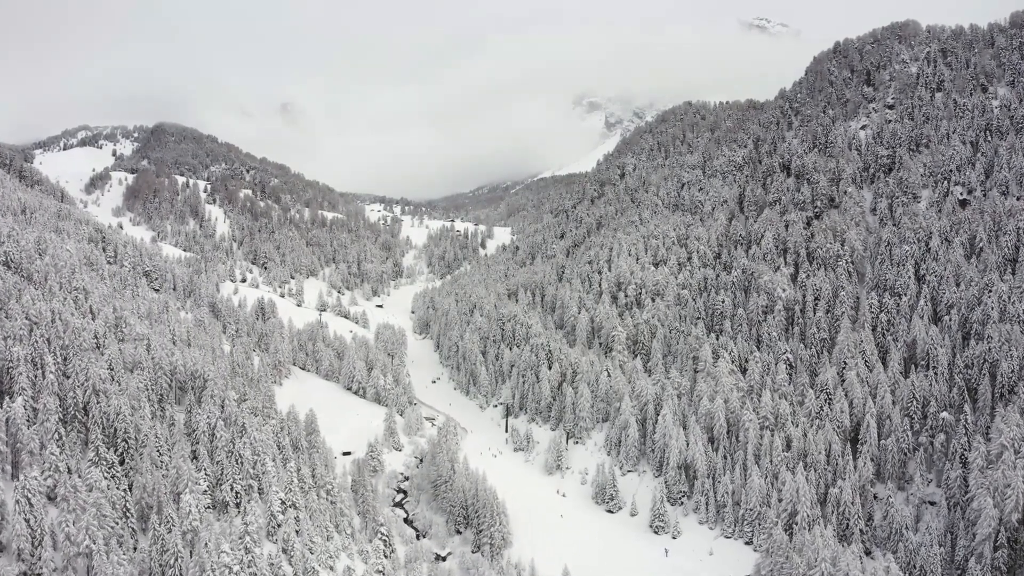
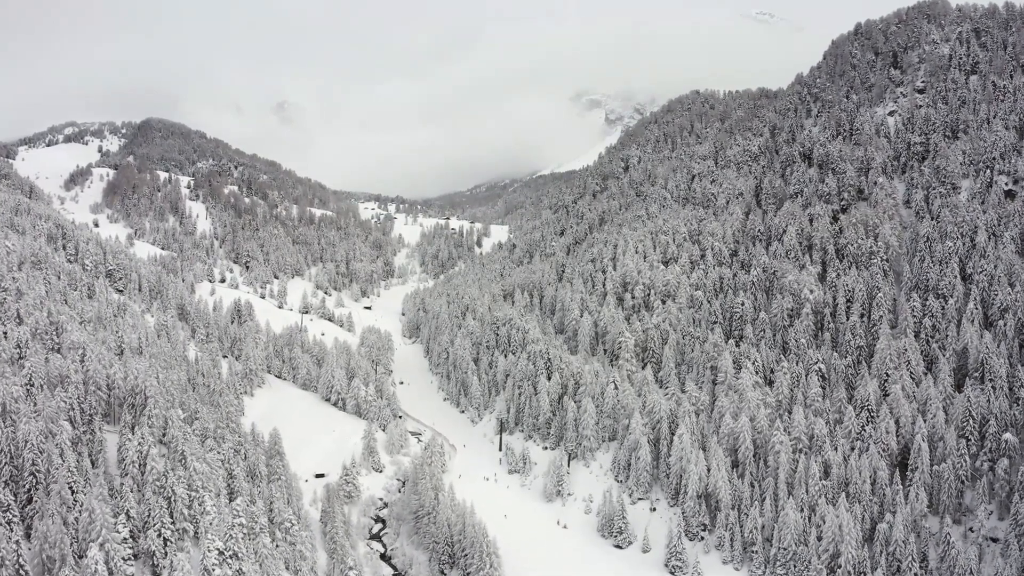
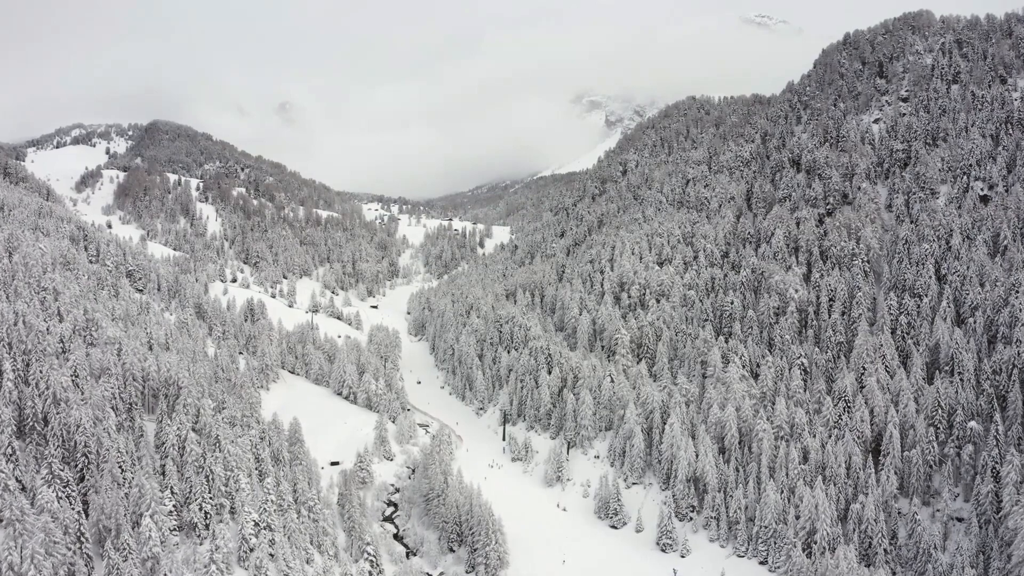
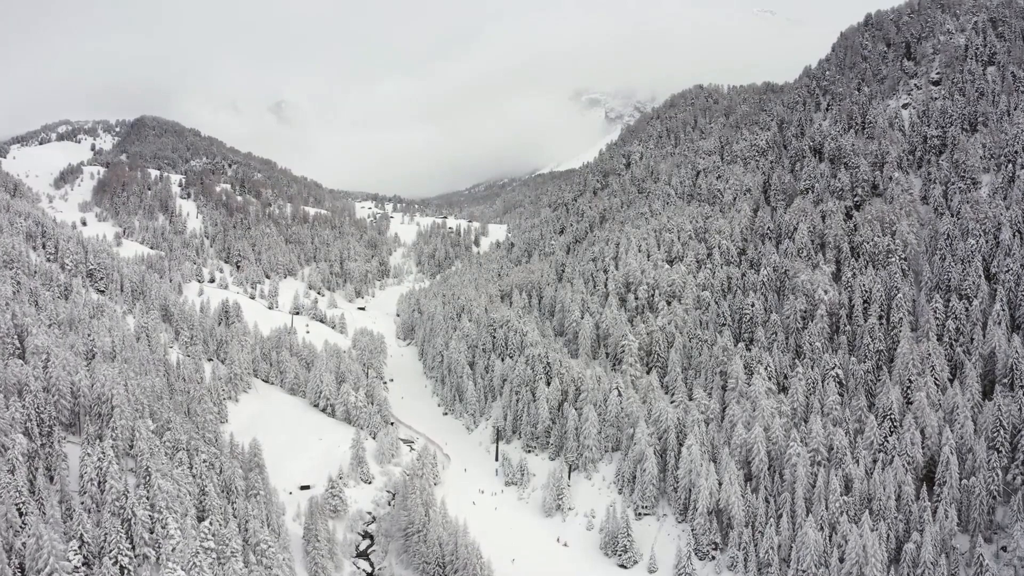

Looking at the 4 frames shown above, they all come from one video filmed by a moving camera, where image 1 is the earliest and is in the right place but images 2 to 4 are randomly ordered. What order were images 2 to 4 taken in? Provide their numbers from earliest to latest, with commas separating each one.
3, 2, 4
